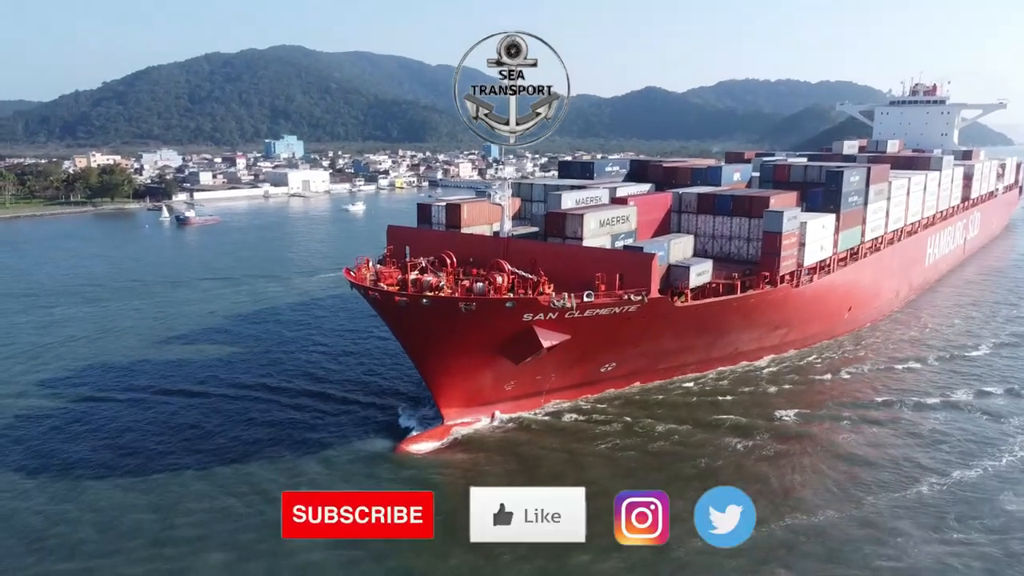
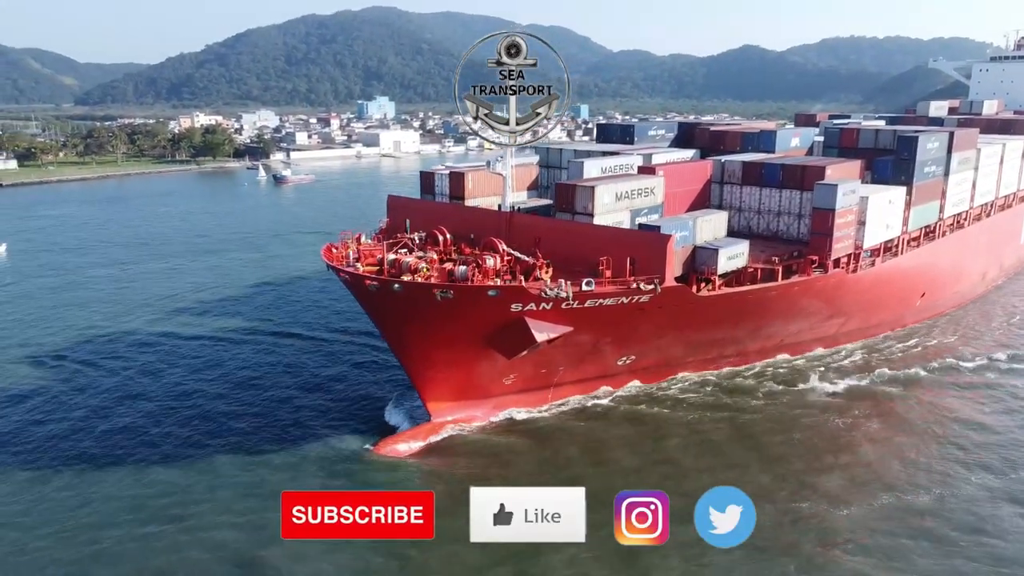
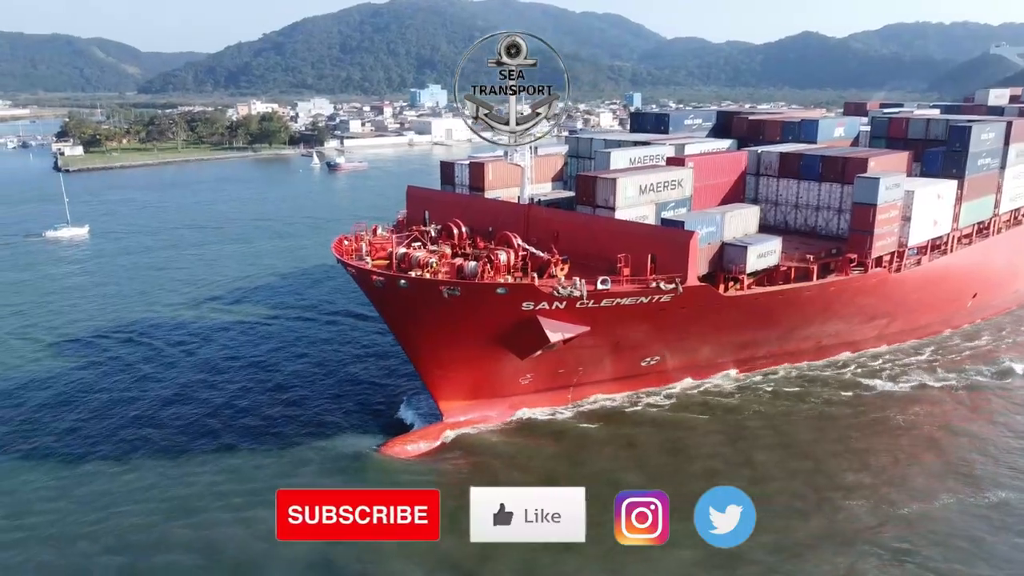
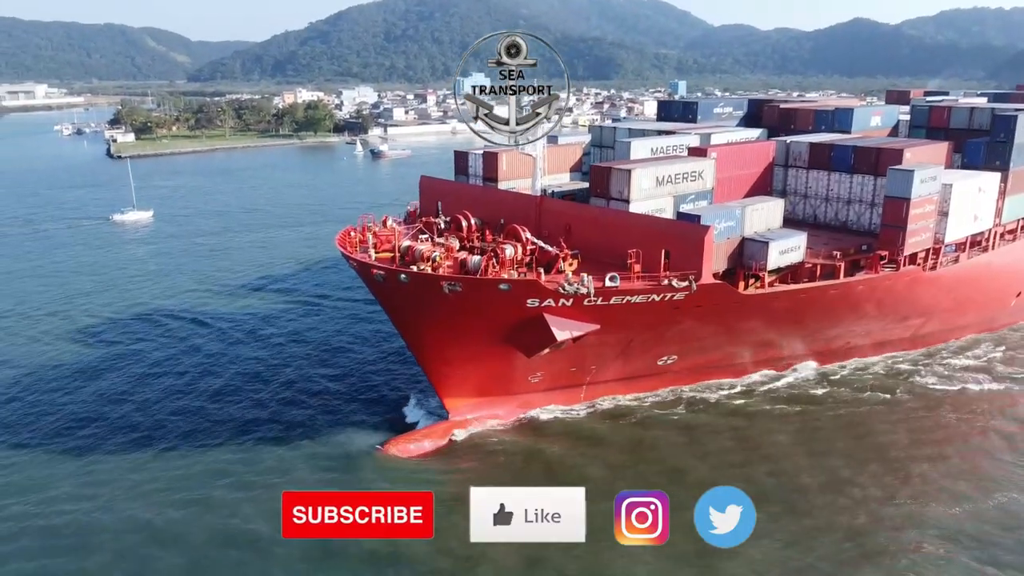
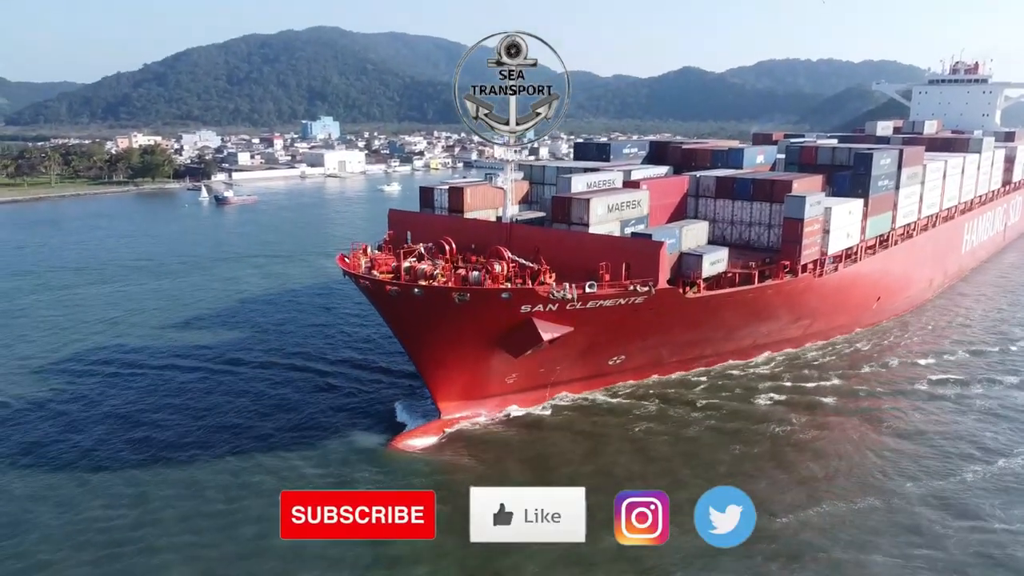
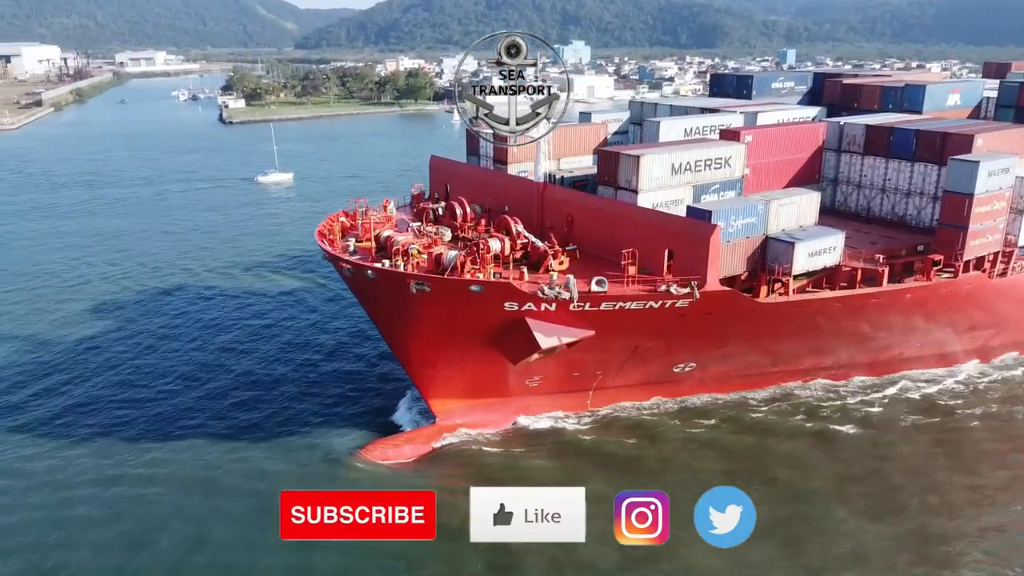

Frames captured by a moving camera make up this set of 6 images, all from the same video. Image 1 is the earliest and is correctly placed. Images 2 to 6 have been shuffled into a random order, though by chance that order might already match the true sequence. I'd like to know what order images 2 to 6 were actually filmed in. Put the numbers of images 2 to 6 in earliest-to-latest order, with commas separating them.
5, 2, 3, 4, 6
